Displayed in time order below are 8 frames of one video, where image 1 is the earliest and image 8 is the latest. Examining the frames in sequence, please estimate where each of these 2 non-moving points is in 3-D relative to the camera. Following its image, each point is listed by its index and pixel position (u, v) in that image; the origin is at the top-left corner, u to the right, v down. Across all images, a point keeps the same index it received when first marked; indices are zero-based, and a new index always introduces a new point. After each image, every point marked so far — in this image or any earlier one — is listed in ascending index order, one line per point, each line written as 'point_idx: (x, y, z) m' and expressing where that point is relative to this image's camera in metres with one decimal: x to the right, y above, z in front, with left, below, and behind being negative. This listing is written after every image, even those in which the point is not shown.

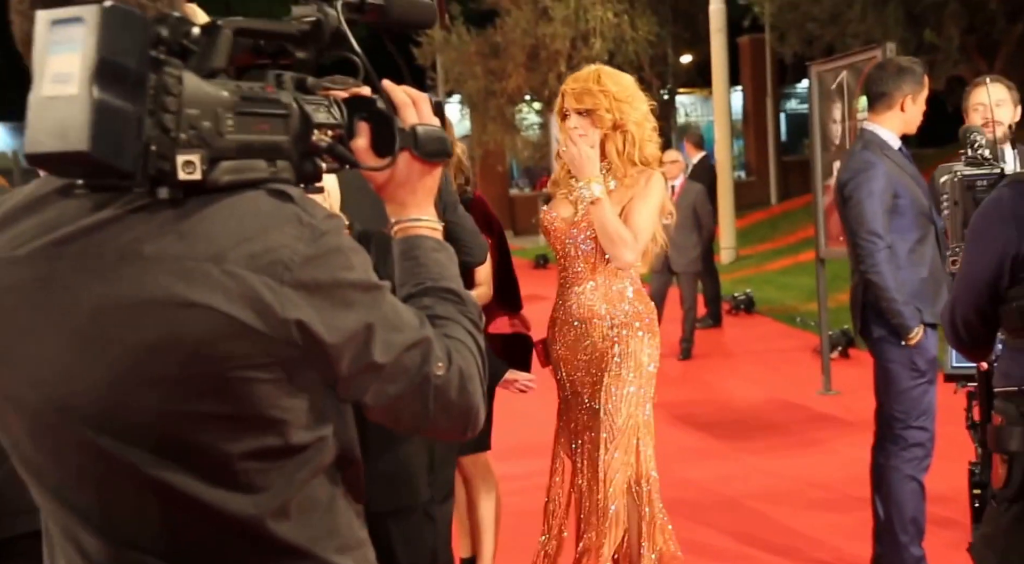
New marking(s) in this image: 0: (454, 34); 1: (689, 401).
0: (-1.2, +4.4, +20.6) m
1: (+1.3, -0.9, +7.6) m
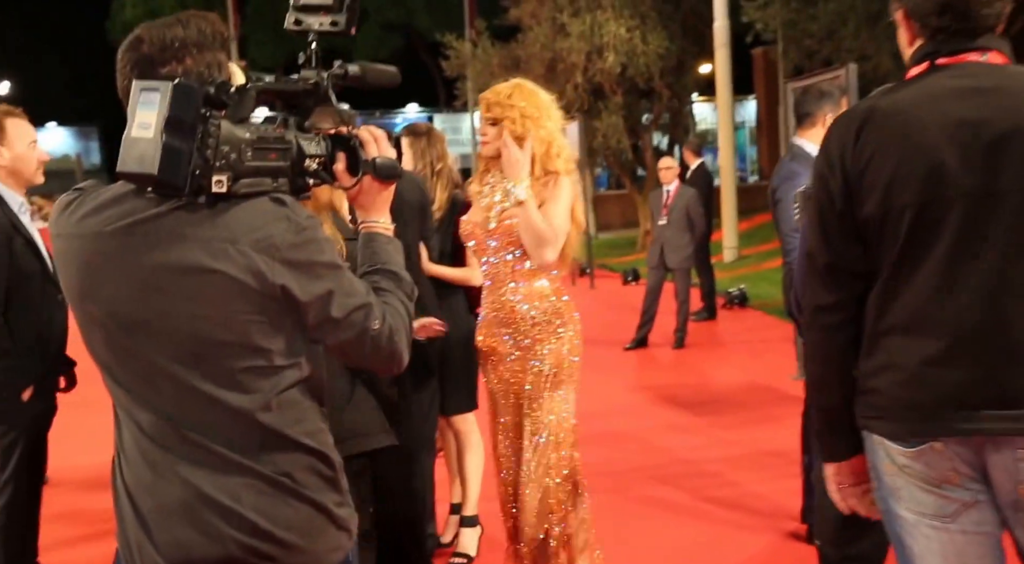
0: (-0.6, +4.7, +21.2) m
1: (+1.3, -0.8, +8.3) m
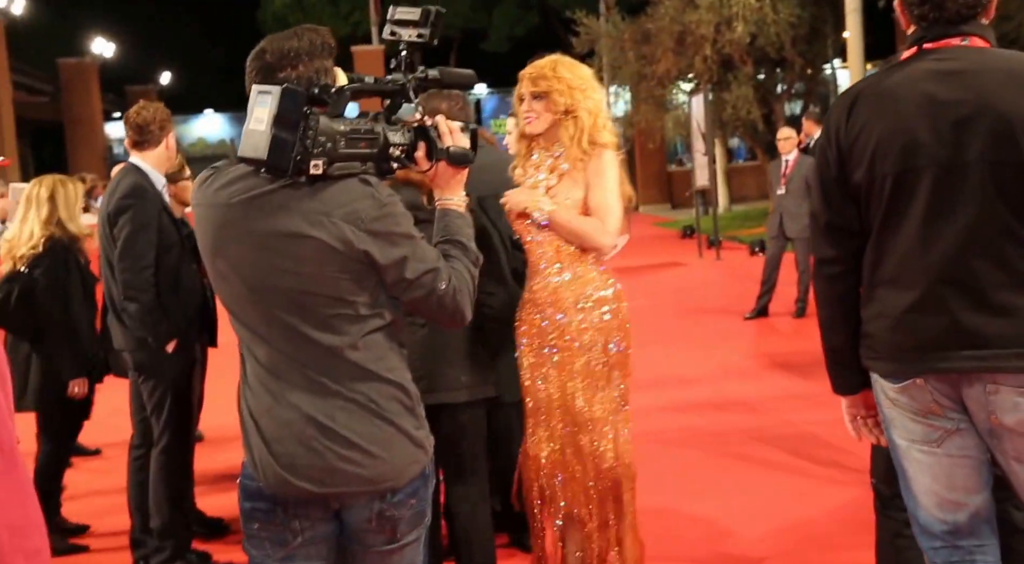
0: (+2.2, +5.3, +21.4) m
1: (+2.3, -0.6, +8.5) m
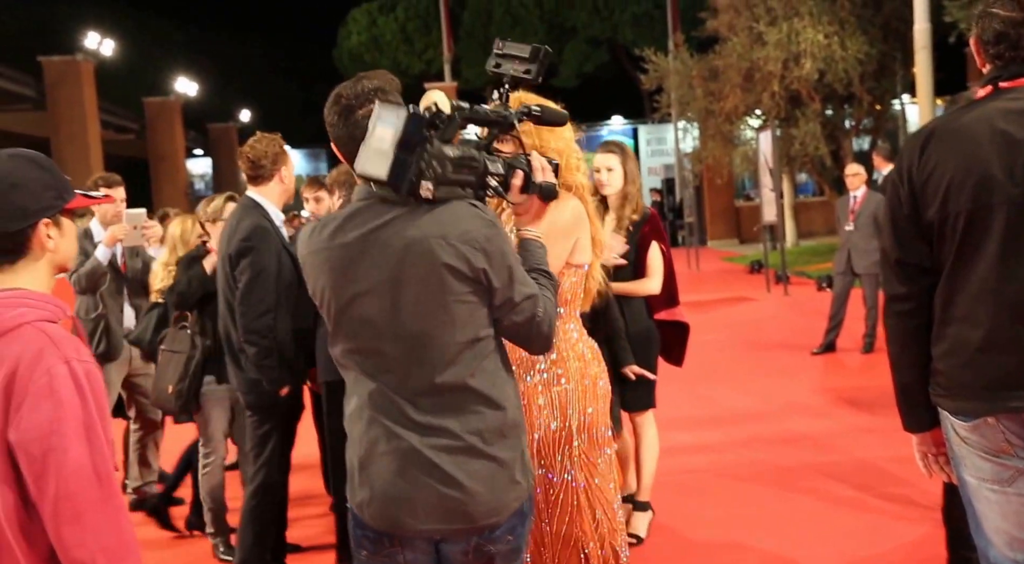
0: (+3.6, +4.6, +21.5) m
1: (+2.8, -0.9, +8.4) m
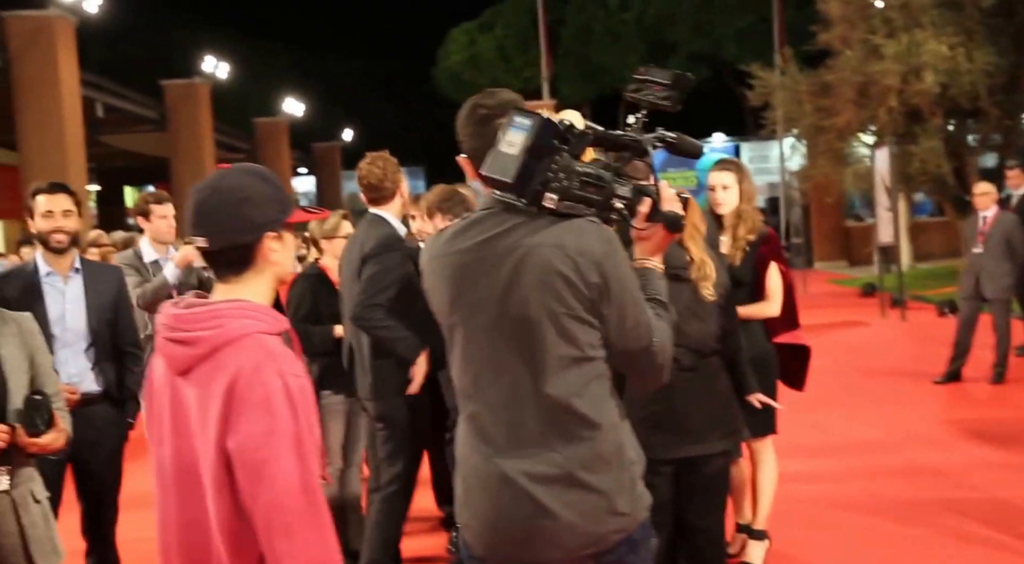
0: (+5.6, +4.1, +20.9) m
1: (+3.6, -1.0, +7.8) m
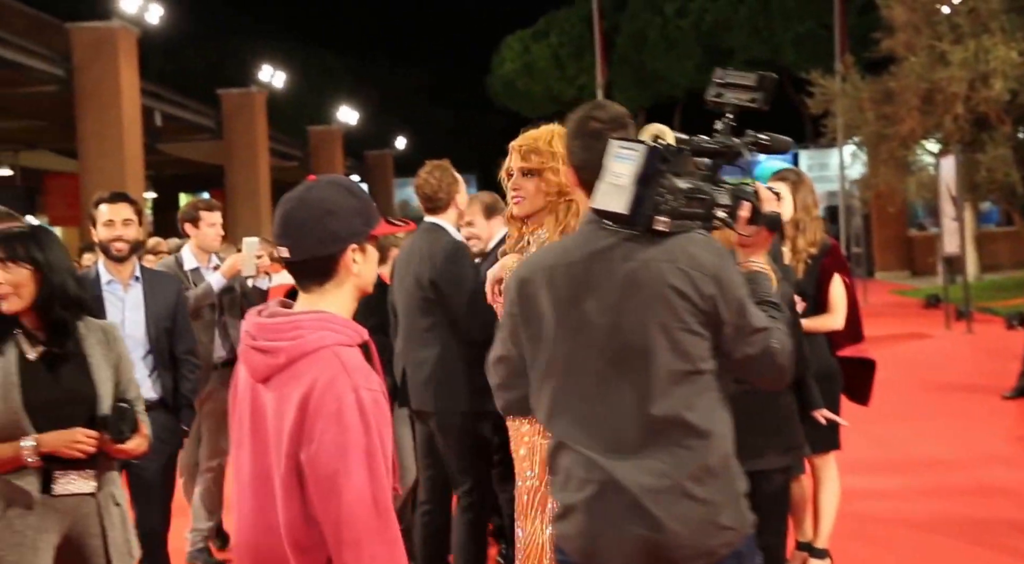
0: (+6.7, +3.9, +20.6) m
1: (+4.0, -1.1, +7.6) m
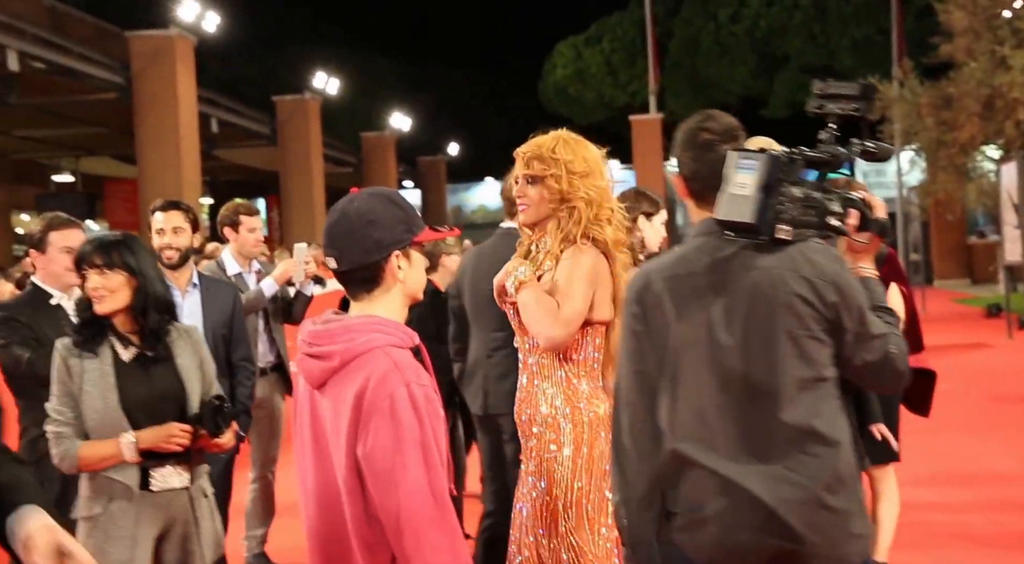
0: (+7.8, +3.8, +20.3) m
1: (+4.4, -1.2, +7.4) m
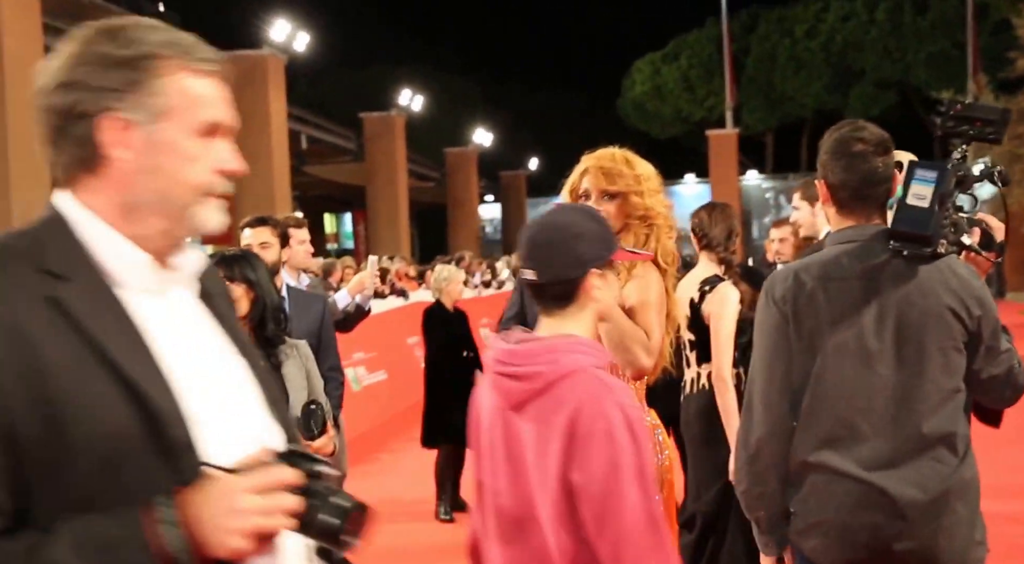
0: (+9.3, +3.5, +20.1) m
1: (+5.0, -1.3, +7.5) m
